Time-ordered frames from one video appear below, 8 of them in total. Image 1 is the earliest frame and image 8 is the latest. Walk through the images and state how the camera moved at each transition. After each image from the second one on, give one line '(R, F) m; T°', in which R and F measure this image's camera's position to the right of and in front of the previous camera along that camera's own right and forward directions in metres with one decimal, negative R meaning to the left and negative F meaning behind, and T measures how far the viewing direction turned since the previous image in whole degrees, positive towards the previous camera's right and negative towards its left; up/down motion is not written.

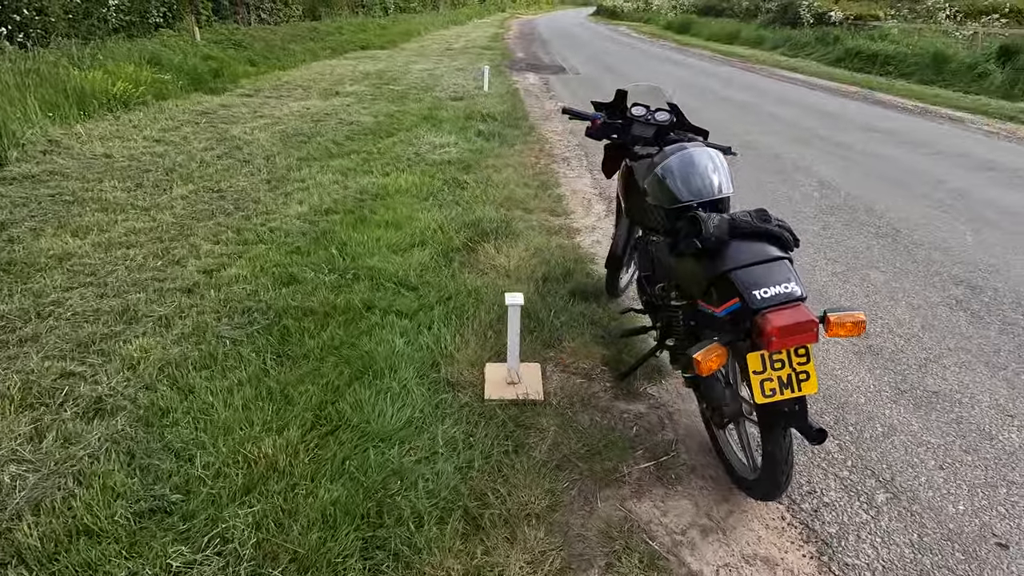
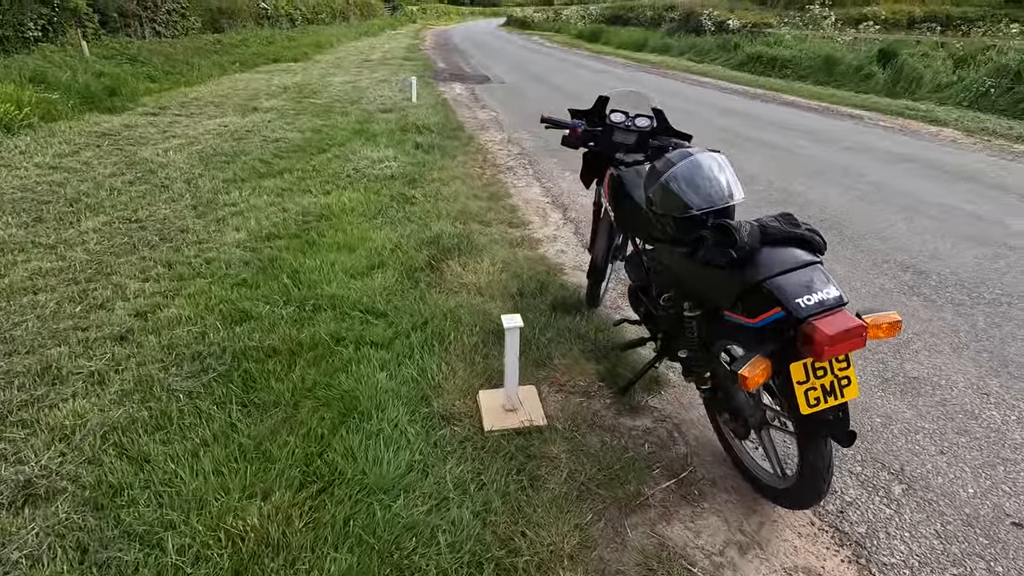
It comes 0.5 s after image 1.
(-0.3, +0.2) m; +8°
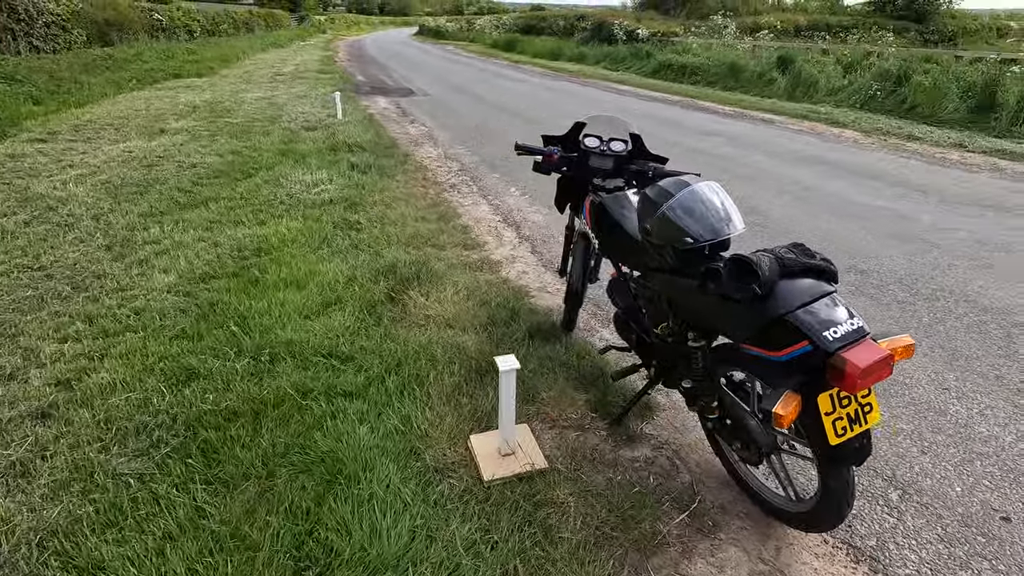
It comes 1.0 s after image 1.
(-0.3, +0.1) m; +8°
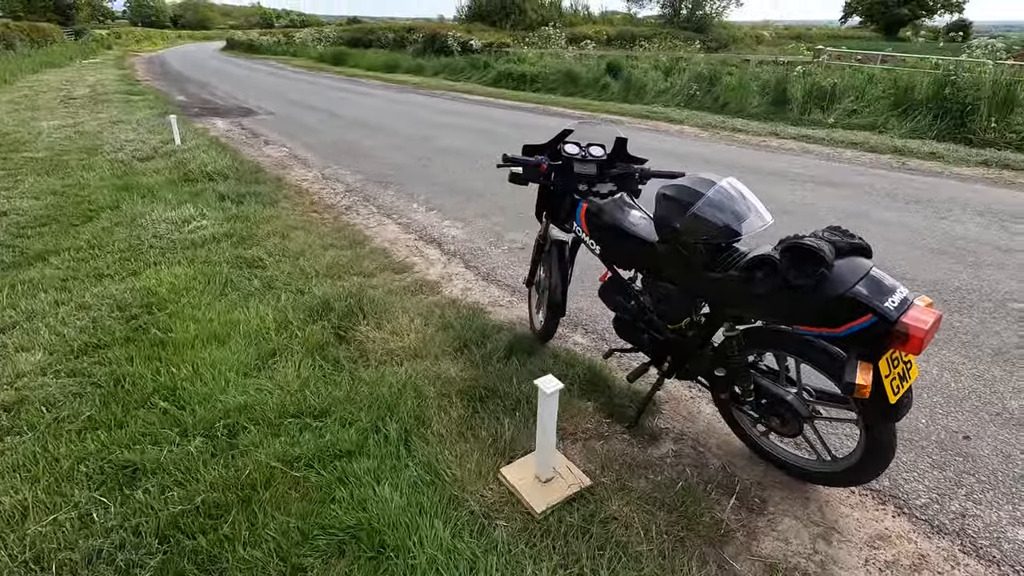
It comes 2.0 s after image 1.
(-0.7, +0.2) m; +15°
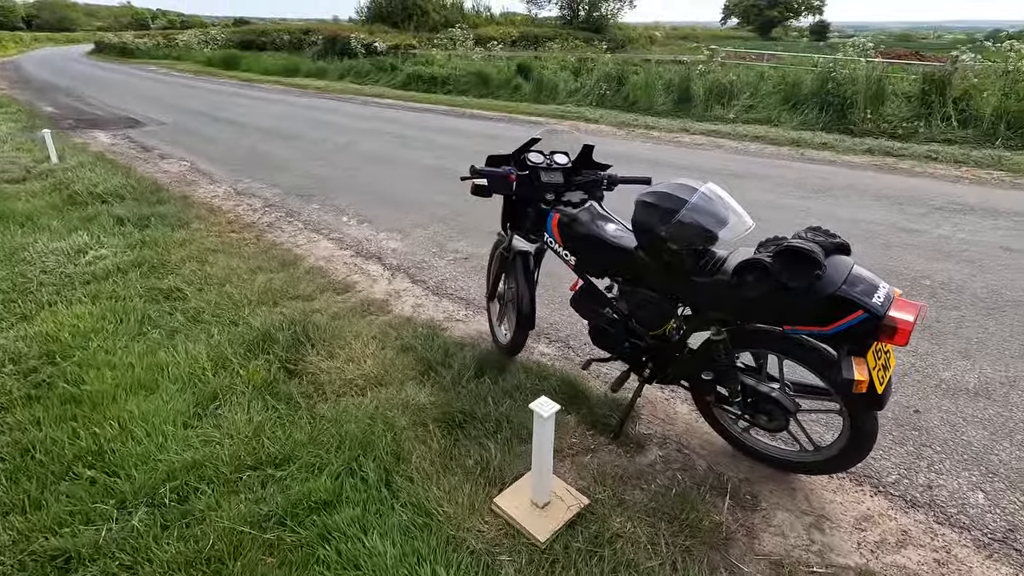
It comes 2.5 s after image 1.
(-0.3, +0.1) m; +9°
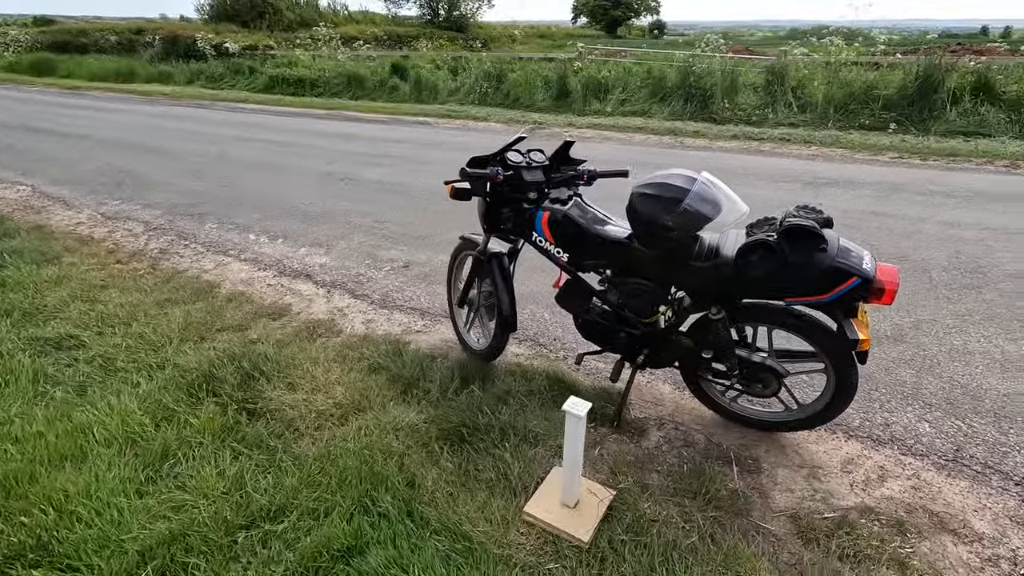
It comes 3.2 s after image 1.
(-0.5, +0.1) m; +12°
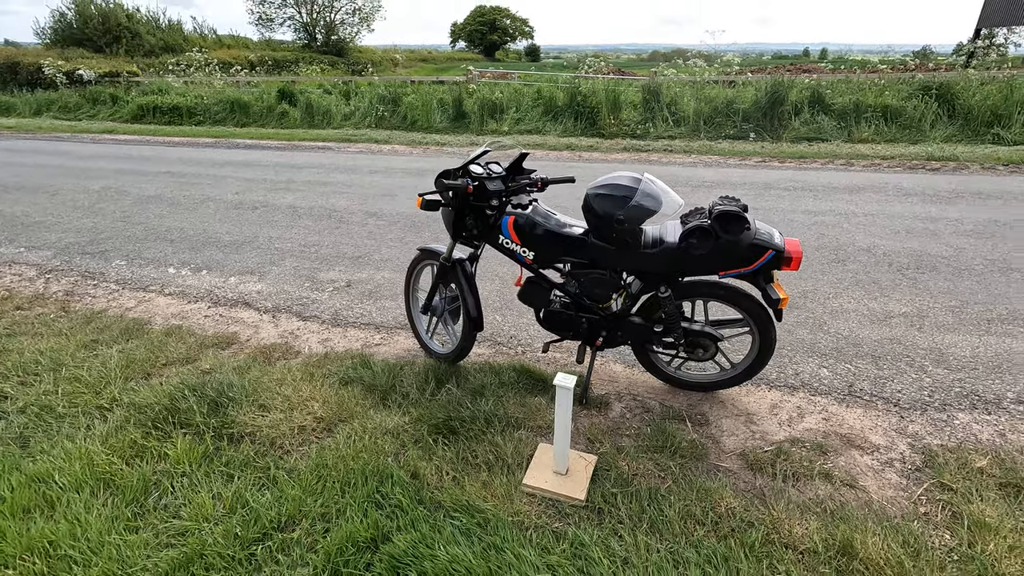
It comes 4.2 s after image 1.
(-0.4, -0.2) m; +11°
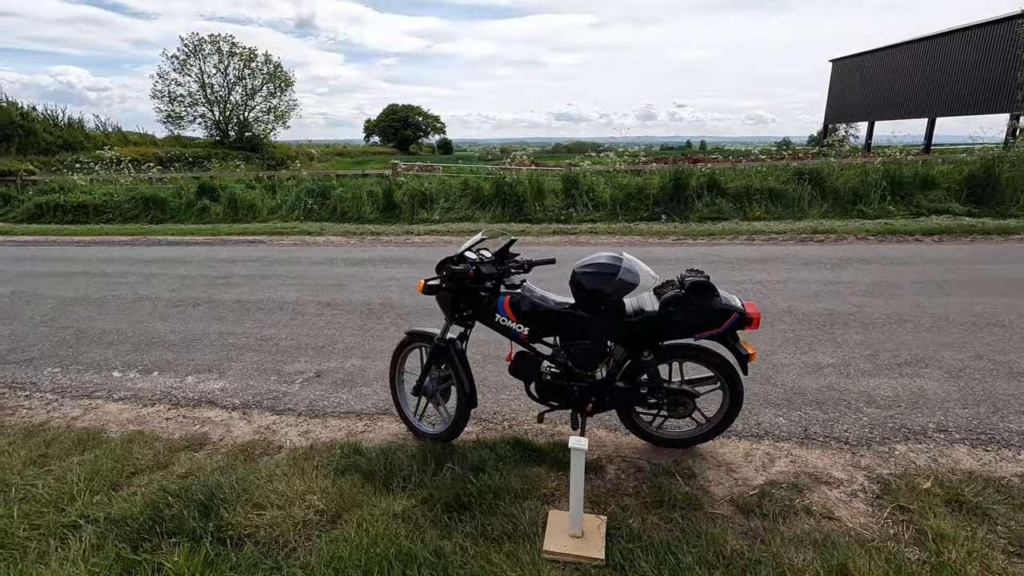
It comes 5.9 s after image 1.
(-0.4, -0.2) m; +9°
